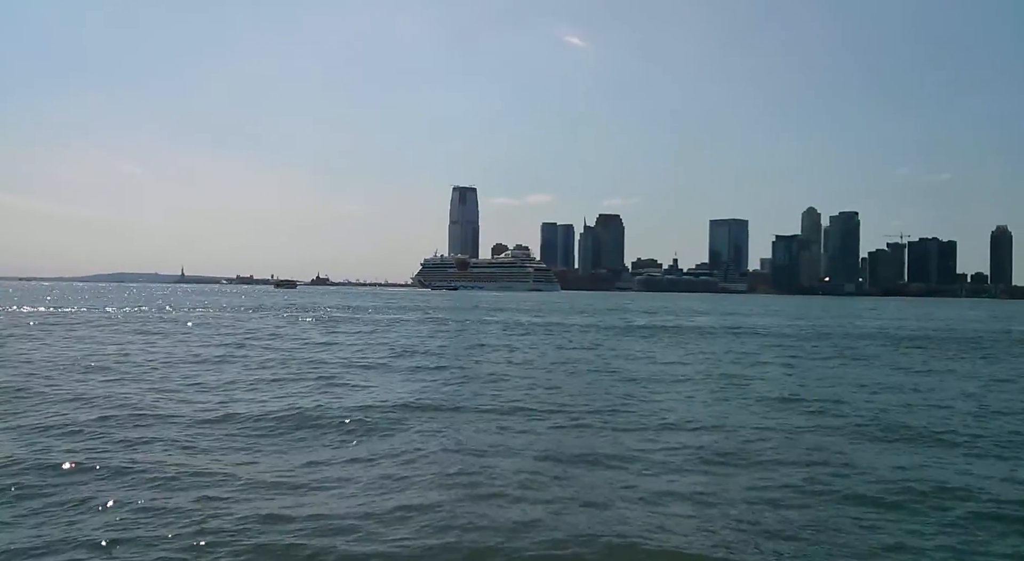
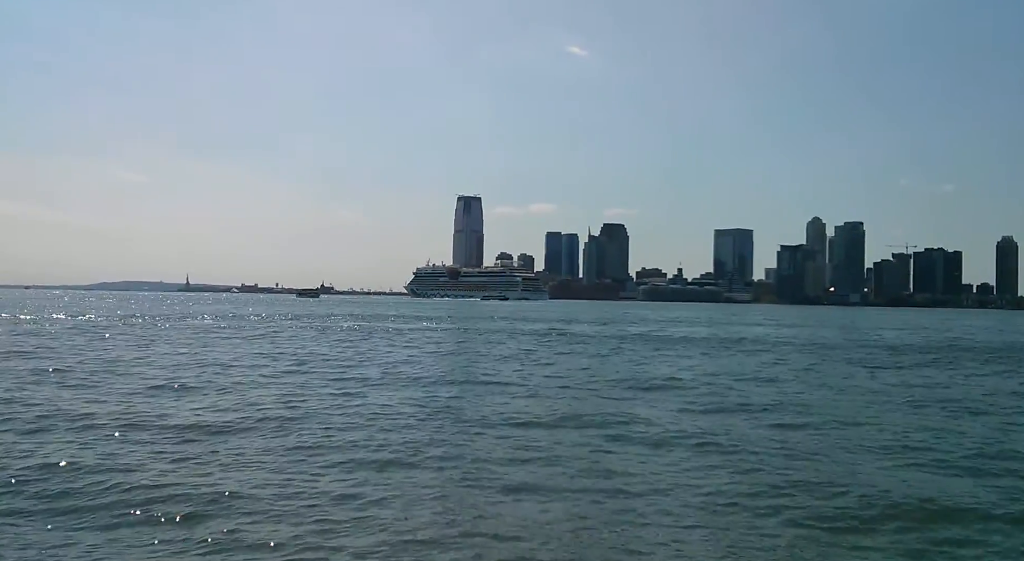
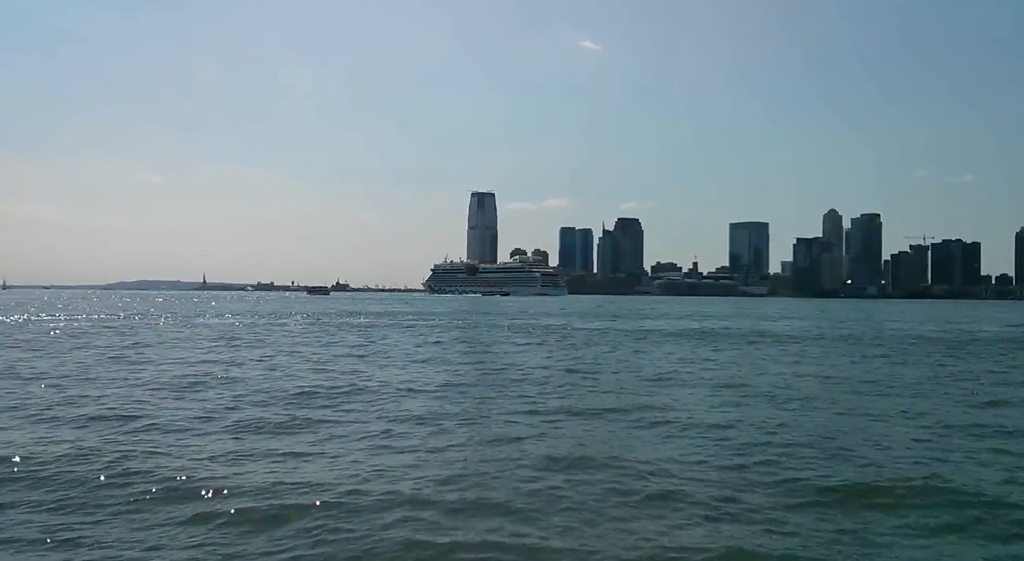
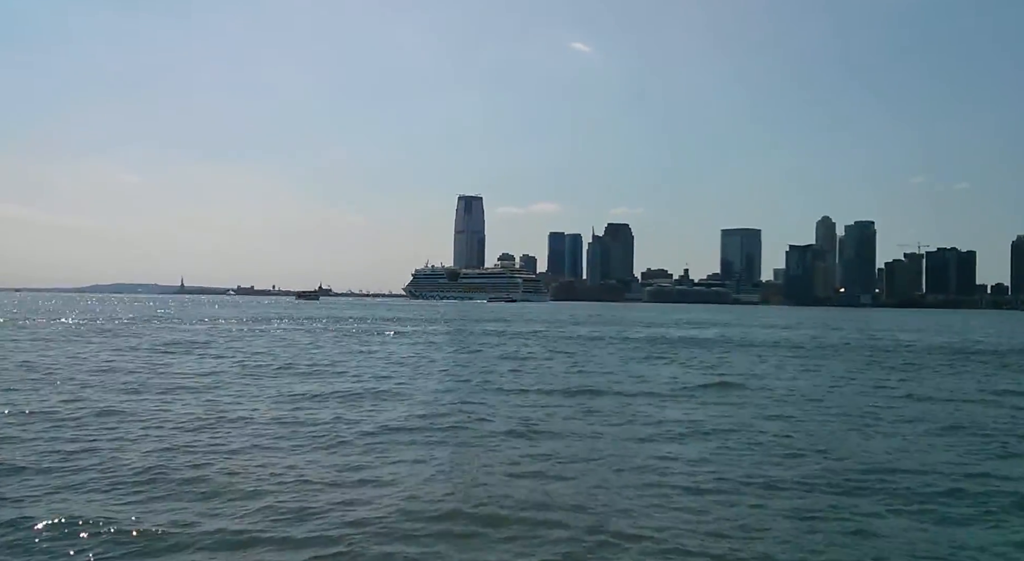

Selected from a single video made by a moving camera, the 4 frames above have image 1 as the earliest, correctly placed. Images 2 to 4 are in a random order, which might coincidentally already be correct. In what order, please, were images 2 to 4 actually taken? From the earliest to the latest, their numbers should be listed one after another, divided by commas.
3, 2, 4
